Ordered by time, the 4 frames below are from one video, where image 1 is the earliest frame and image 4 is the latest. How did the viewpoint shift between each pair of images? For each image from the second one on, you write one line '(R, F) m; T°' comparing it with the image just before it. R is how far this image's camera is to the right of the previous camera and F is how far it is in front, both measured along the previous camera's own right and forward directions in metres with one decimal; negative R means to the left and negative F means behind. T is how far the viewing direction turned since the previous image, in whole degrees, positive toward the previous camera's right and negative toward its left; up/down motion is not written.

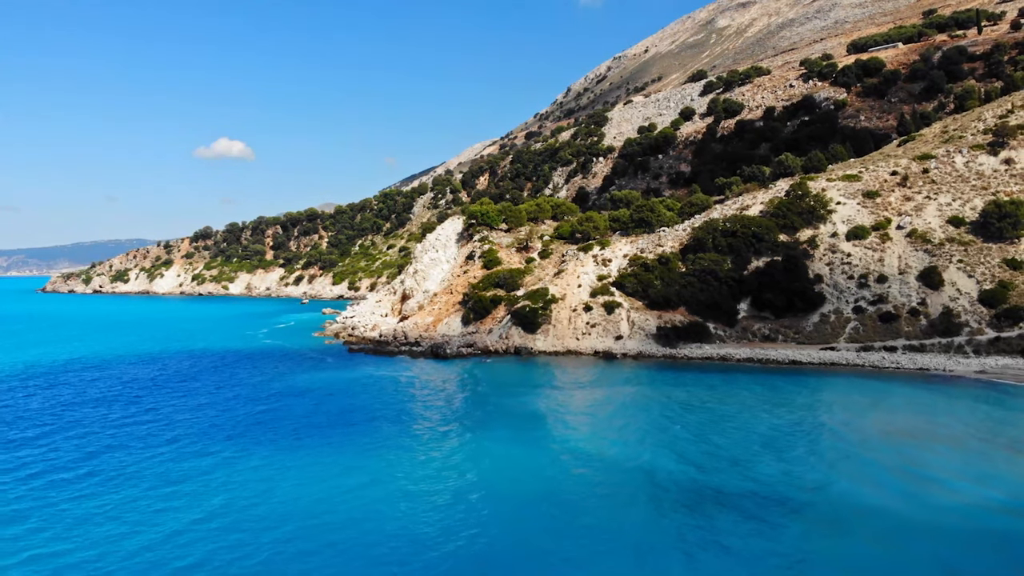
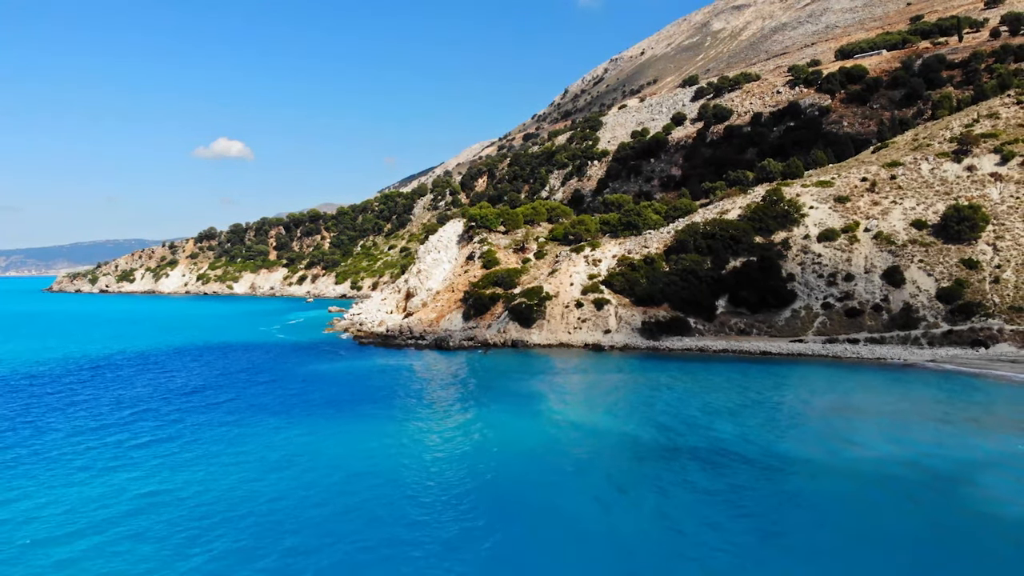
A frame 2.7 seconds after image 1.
(+0.1, -3.4) m; 0°
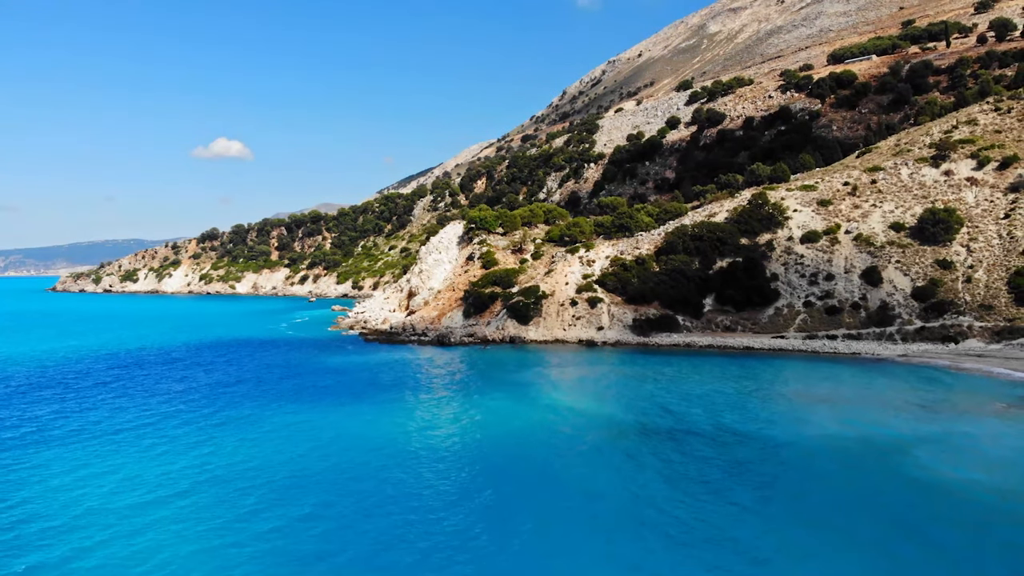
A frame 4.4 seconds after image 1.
(+0.1, -2.3) m; 0°
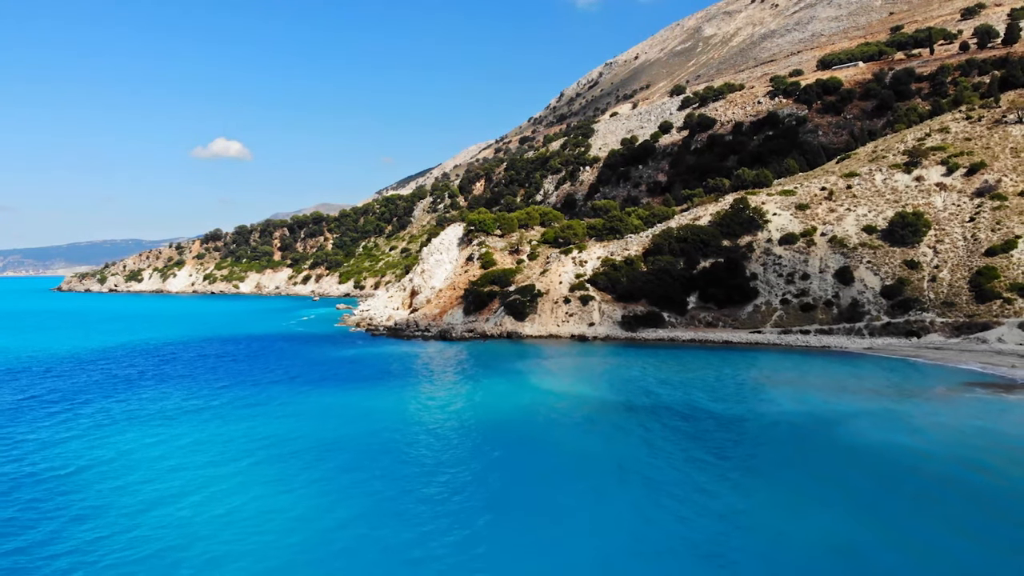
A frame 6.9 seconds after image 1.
(+0.1, -3.2) m; 0°
